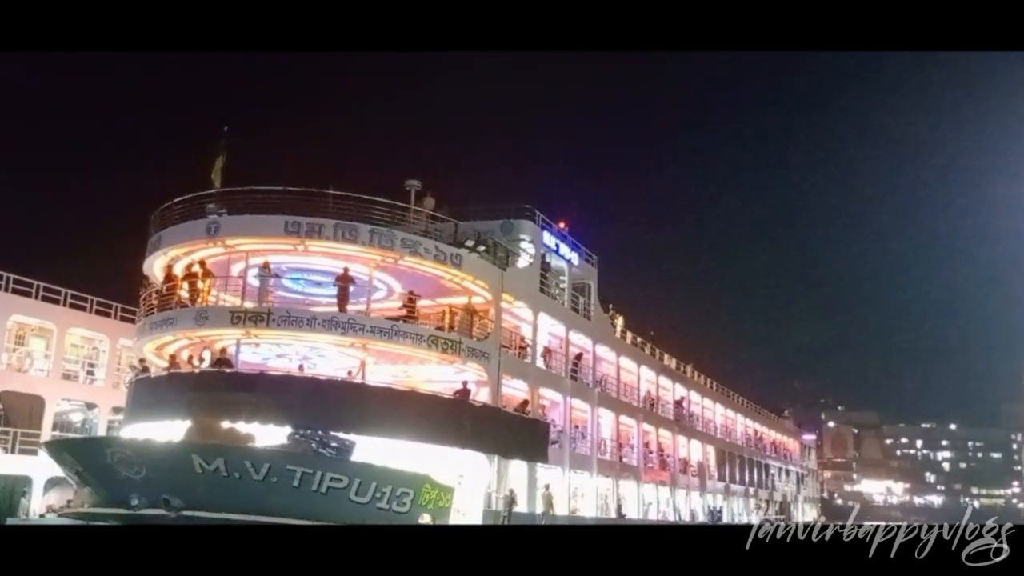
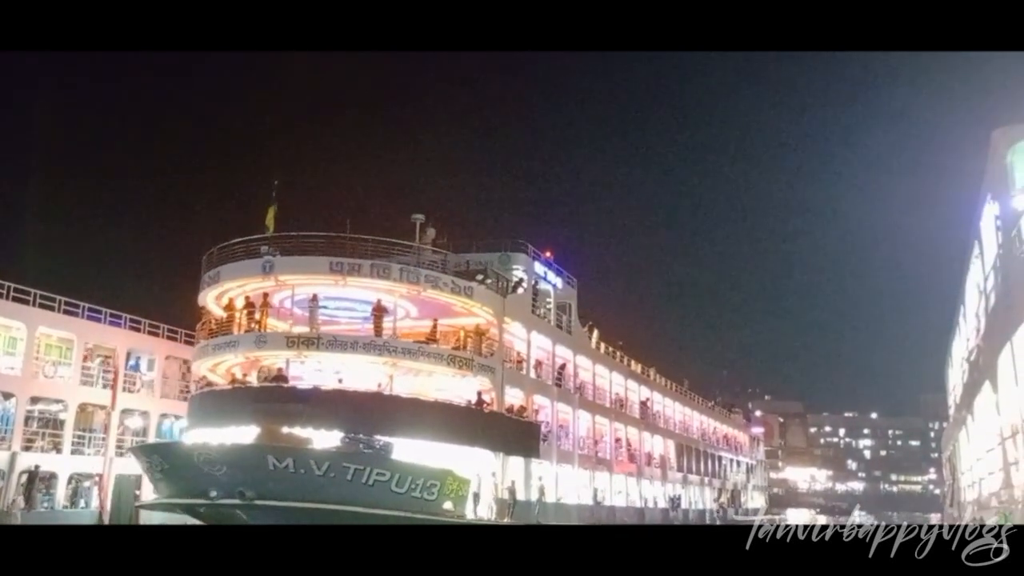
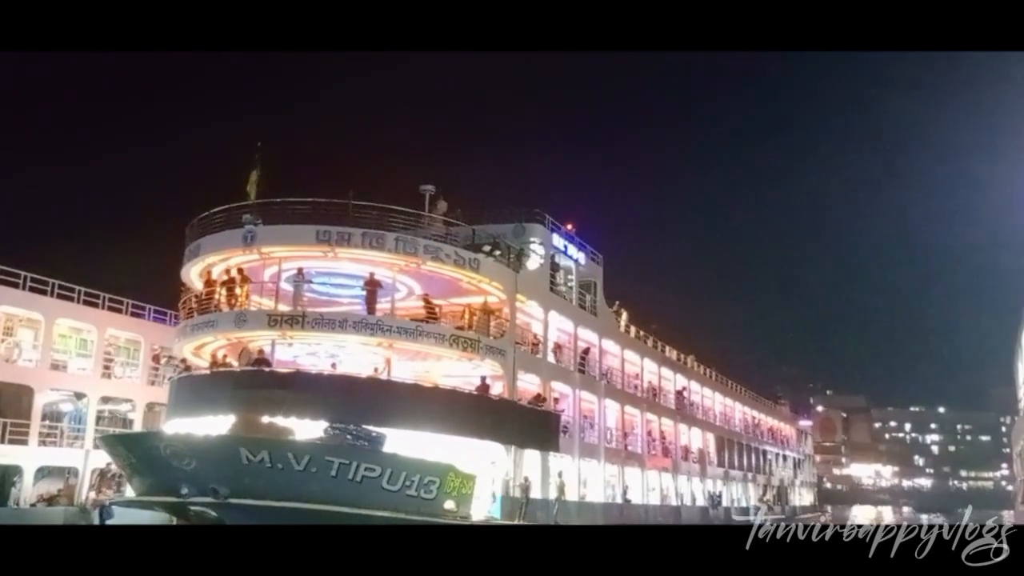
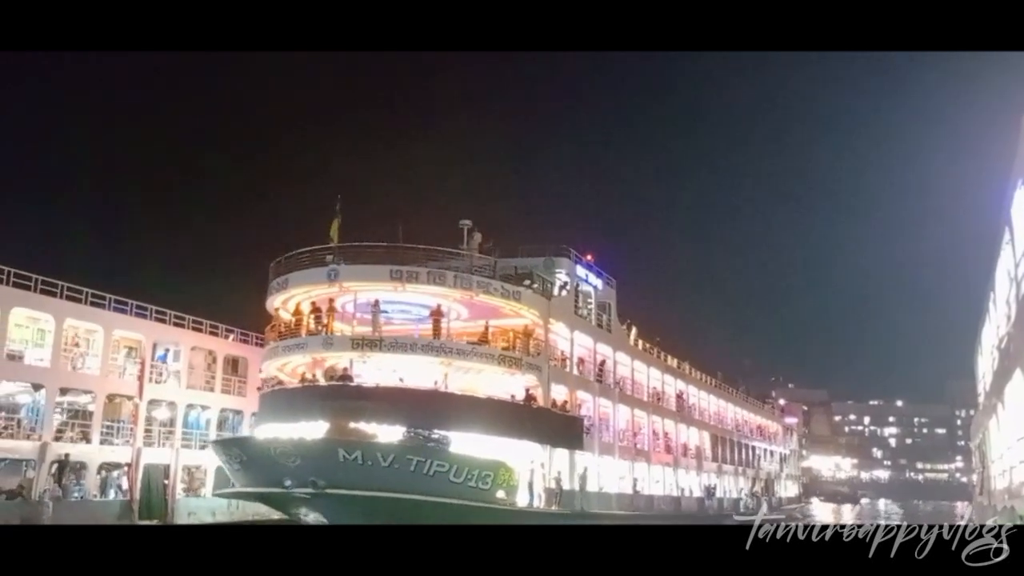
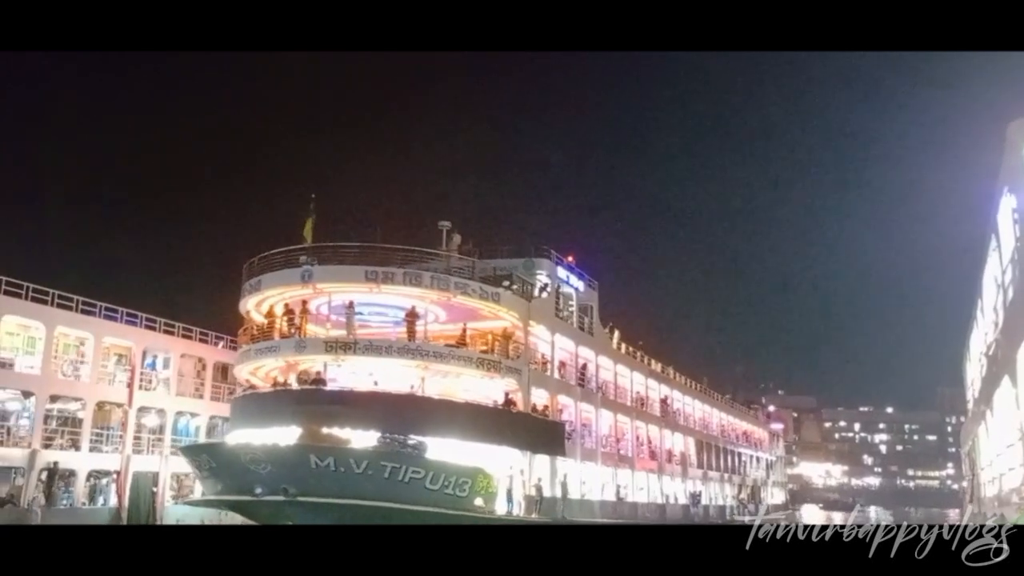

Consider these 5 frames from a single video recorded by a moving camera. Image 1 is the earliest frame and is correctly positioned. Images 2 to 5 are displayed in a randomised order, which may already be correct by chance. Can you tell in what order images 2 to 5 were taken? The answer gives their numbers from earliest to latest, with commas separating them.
3, 2, 5, 4
